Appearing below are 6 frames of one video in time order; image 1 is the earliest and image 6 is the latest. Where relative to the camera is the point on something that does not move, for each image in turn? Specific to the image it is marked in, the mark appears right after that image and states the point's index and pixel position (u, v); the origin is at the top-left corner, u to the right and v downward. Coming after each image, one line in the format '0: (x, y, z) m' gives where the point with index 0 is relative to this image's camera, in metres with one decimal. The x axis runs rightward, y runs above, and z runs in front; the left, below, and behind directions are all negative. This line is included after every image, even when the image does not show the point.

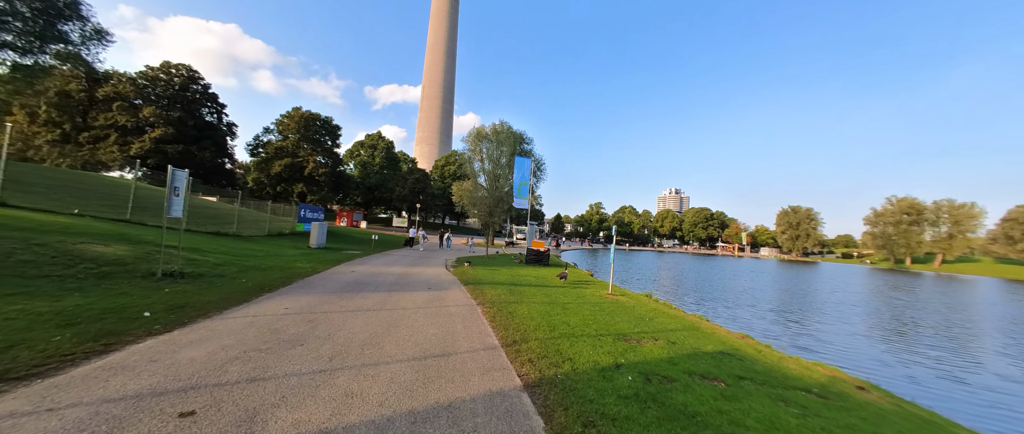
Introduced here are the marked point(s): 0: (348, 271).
0: (-7.2, -2.4, +14.5) m
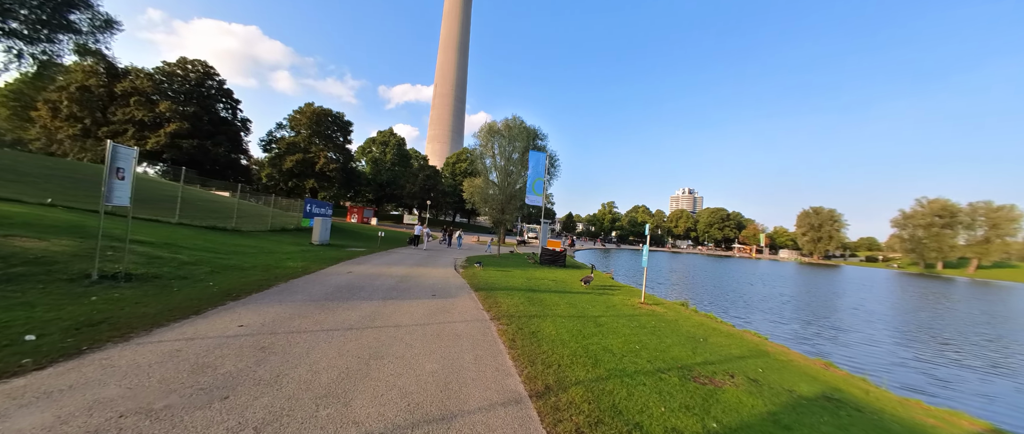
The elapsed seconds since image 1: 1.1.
0: (-6.5, -2.1, +12.8) m
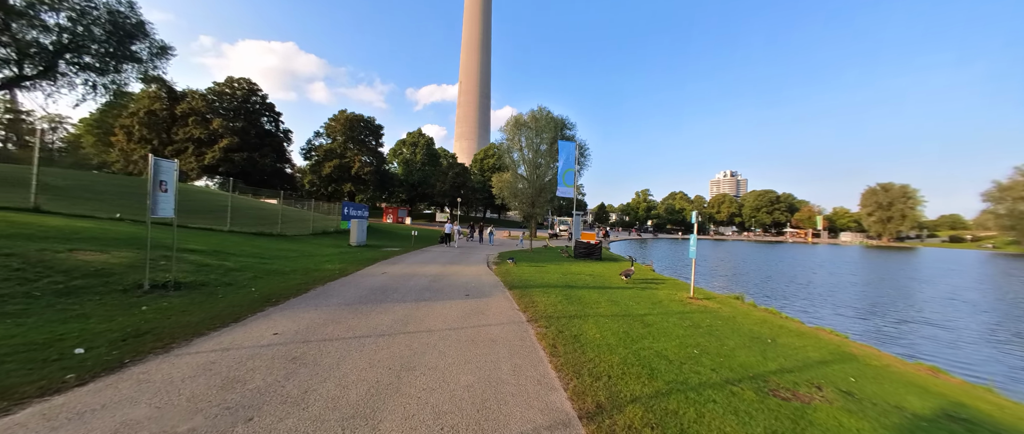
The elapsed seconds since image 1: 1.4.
0: (-5.2, -2.2, +12.8) m
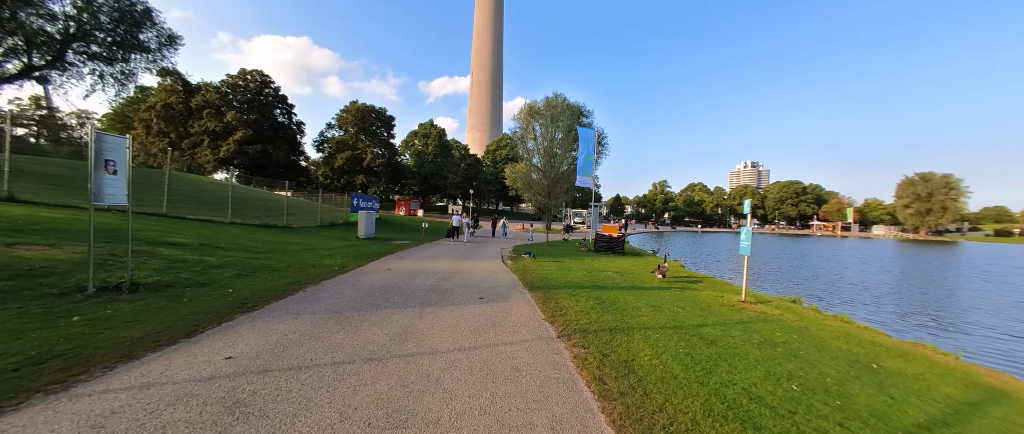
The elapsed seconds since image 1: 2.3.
0: (-4.5, -1.8, +11.5) m
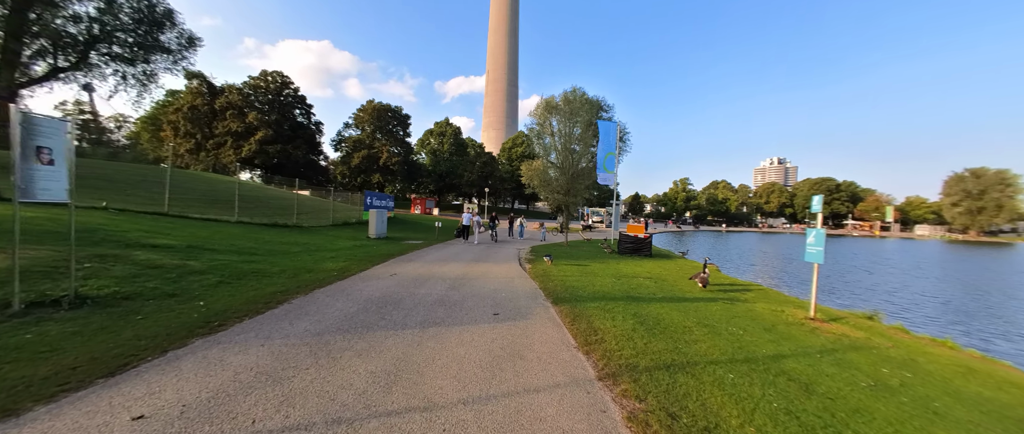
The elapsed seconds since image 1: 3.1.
0: (-3.9, -1.8, +10.3) m
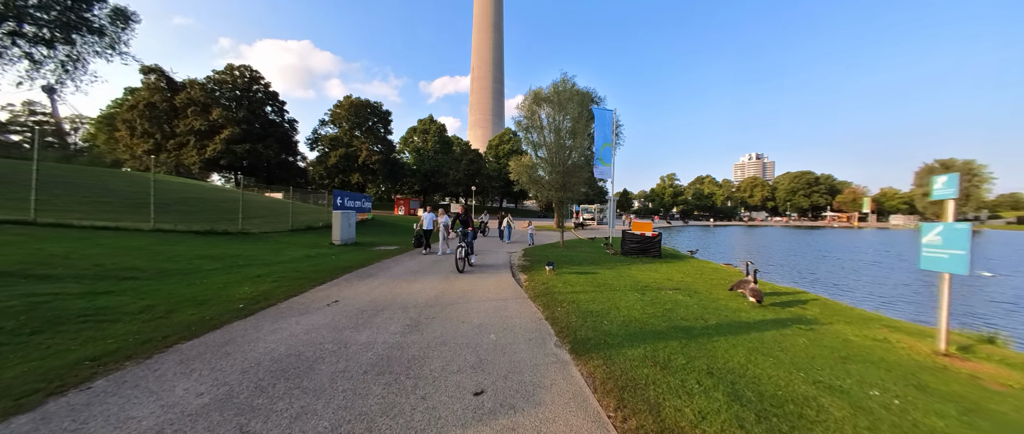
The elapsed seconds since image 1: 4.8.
0: (-4.1, -1.9, +7.0) m
